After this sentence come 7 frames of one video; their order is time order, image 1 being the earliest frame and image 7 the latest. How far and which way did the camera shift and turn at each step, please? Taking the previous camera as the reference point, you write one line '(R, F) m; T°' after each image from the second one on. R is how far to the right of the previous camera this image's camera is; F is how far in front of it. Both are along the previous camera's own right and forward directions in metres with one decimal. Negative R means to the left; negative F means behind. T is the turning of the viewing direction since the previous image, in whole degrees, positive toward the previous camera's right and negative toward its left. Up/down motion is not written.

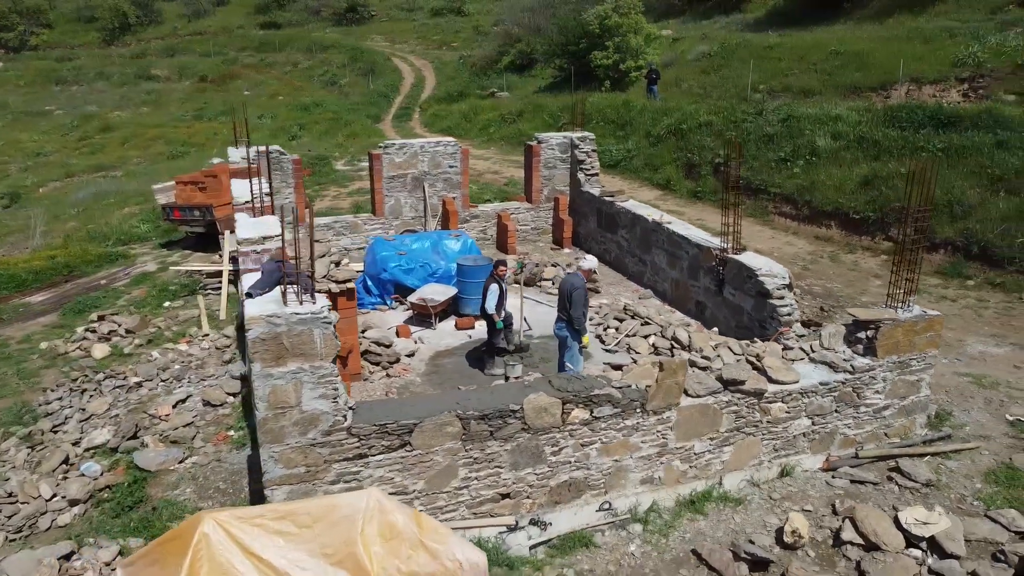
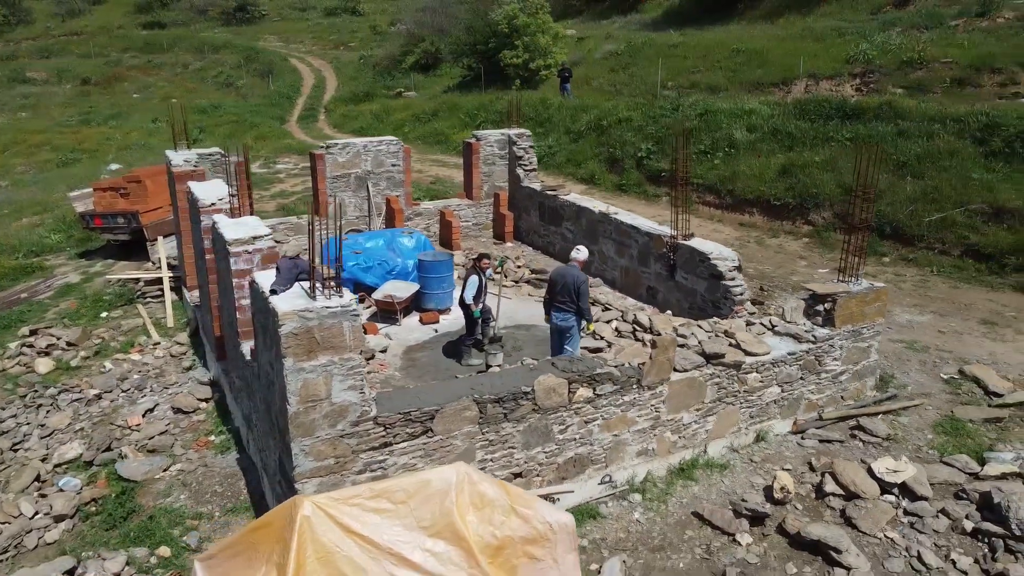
(-0.8, -0.2) m; +8°
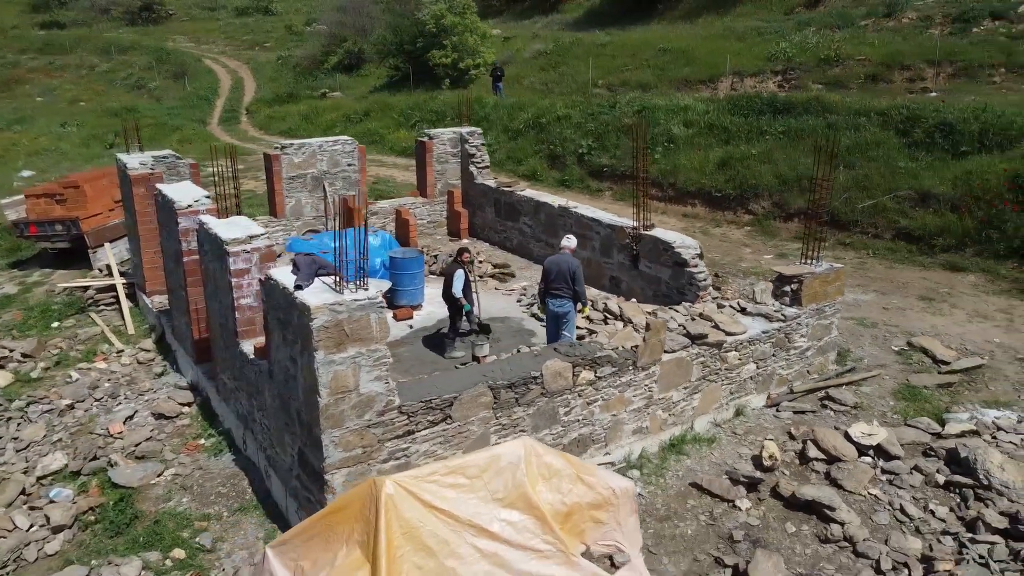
(-0.7, -0.2) m; +6°
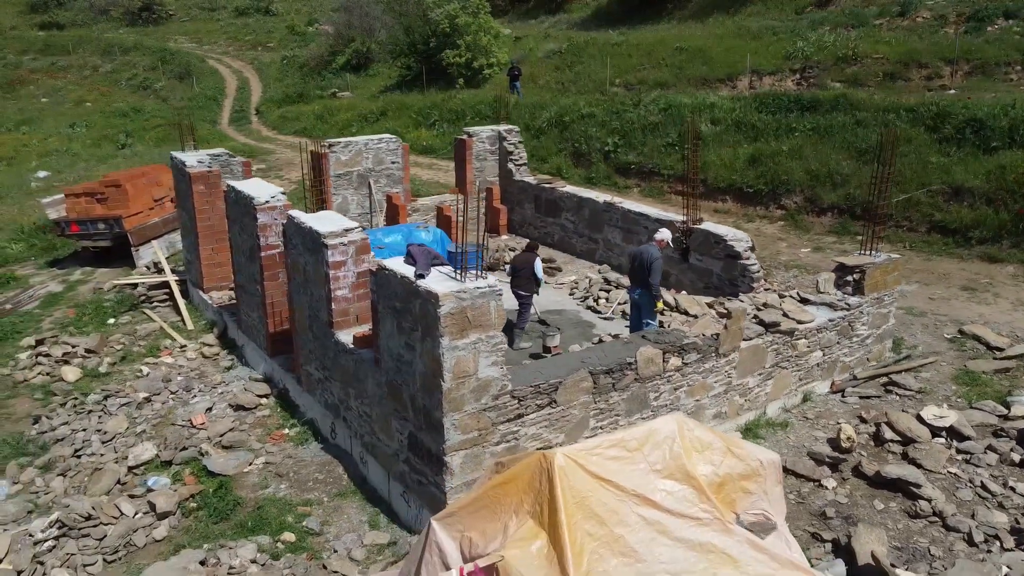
(-0.8, -0.2) m; +1°
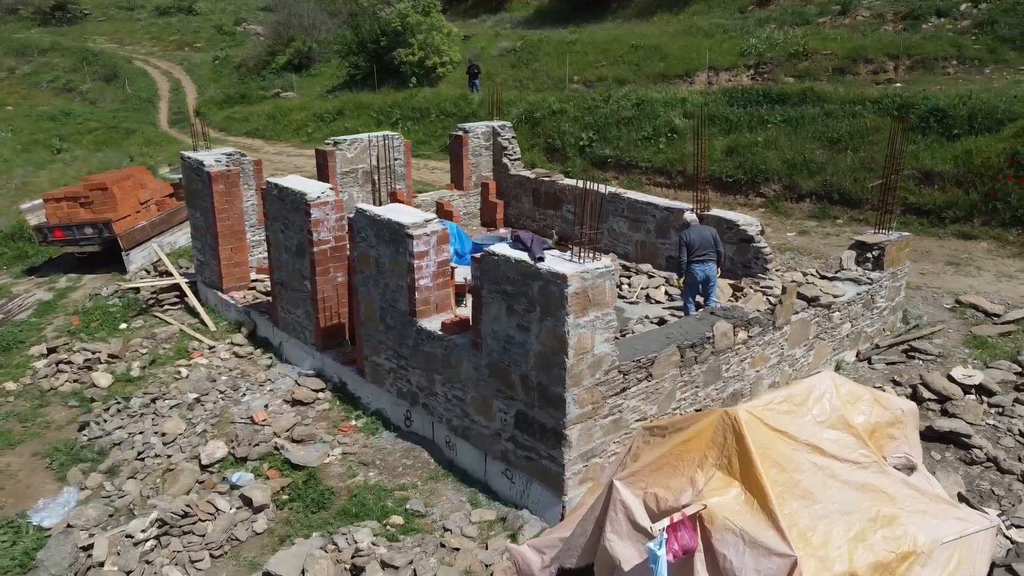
(-1.4, -0.2) m; +6°
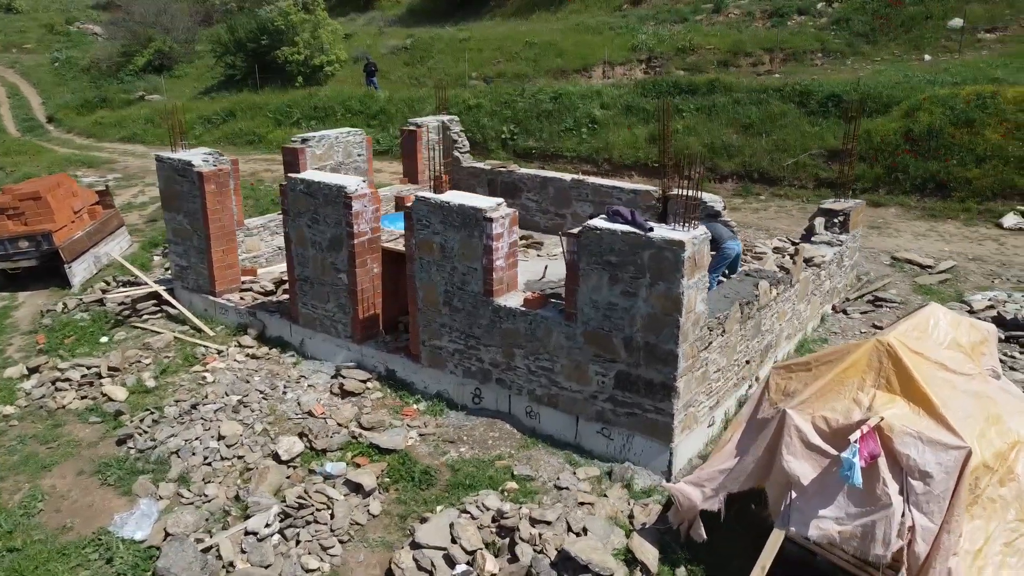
(-2.1, -0.2) m; +12°
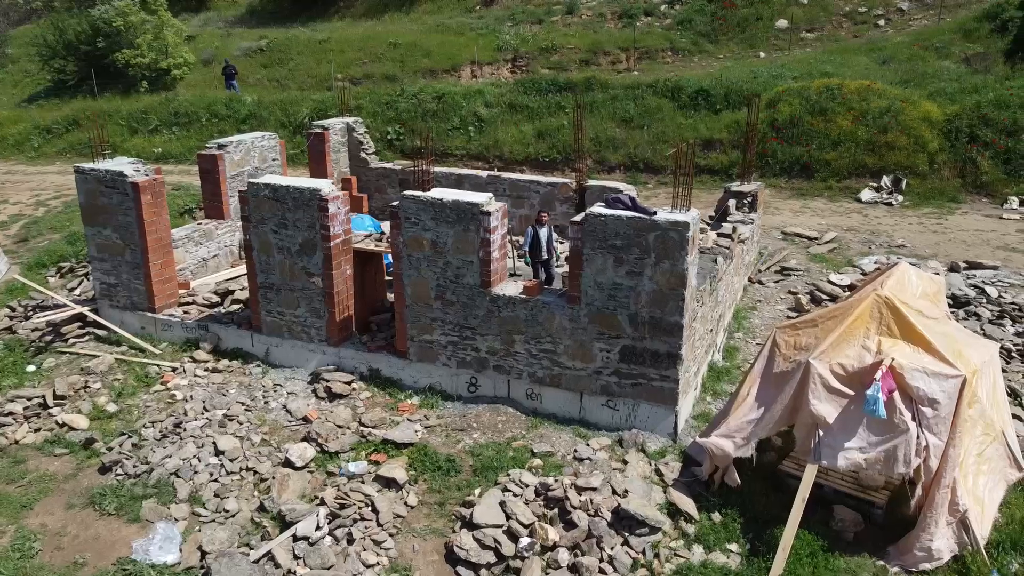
(-1.6, -0.2) m; +13°
